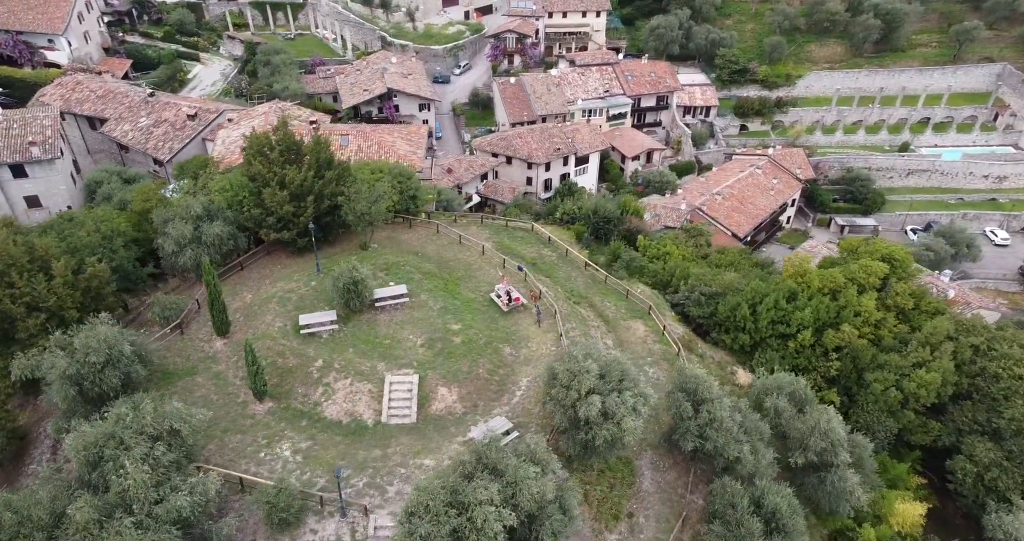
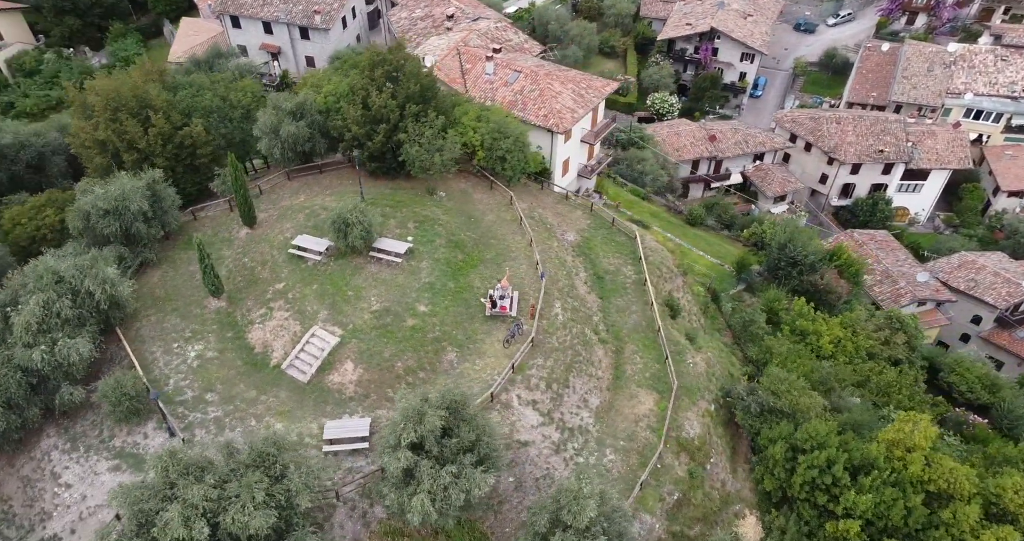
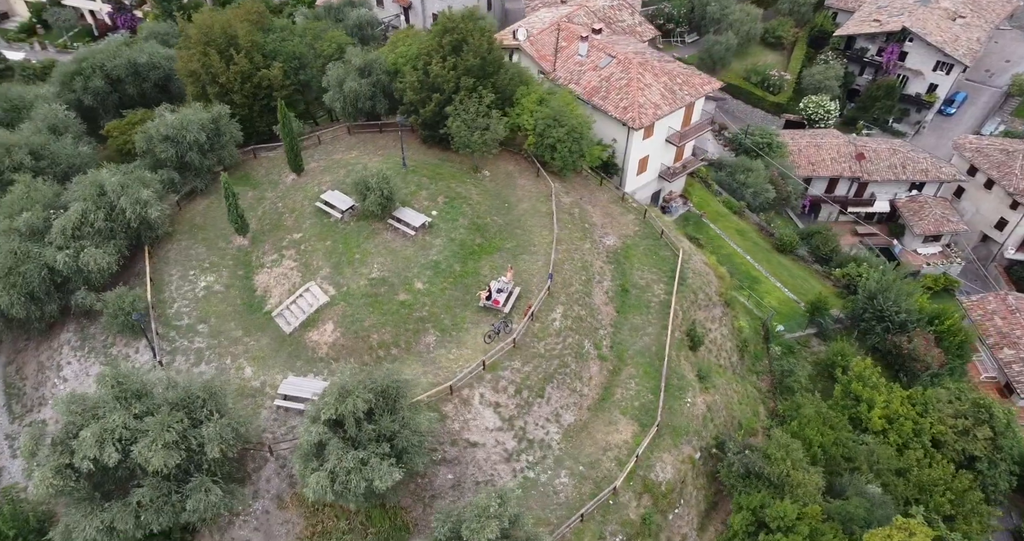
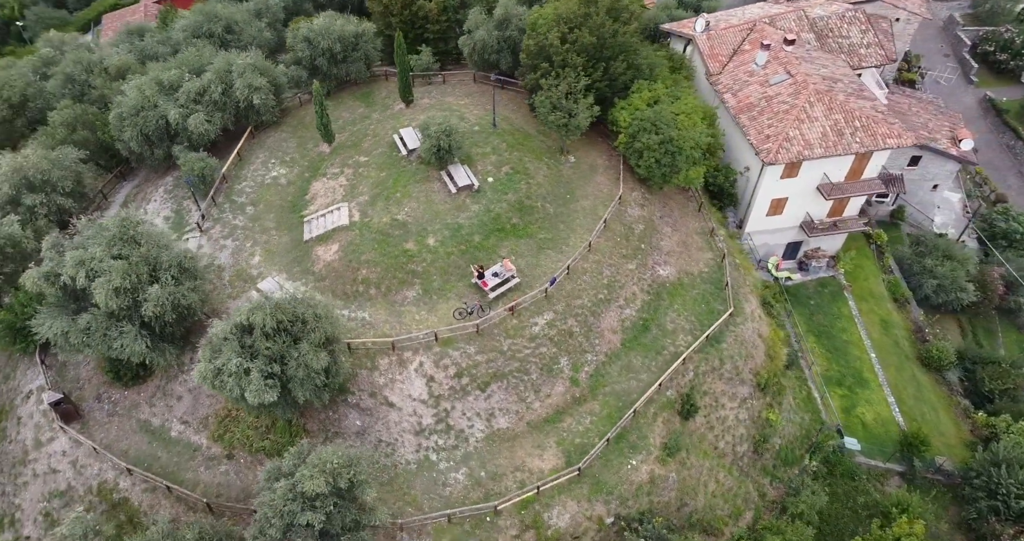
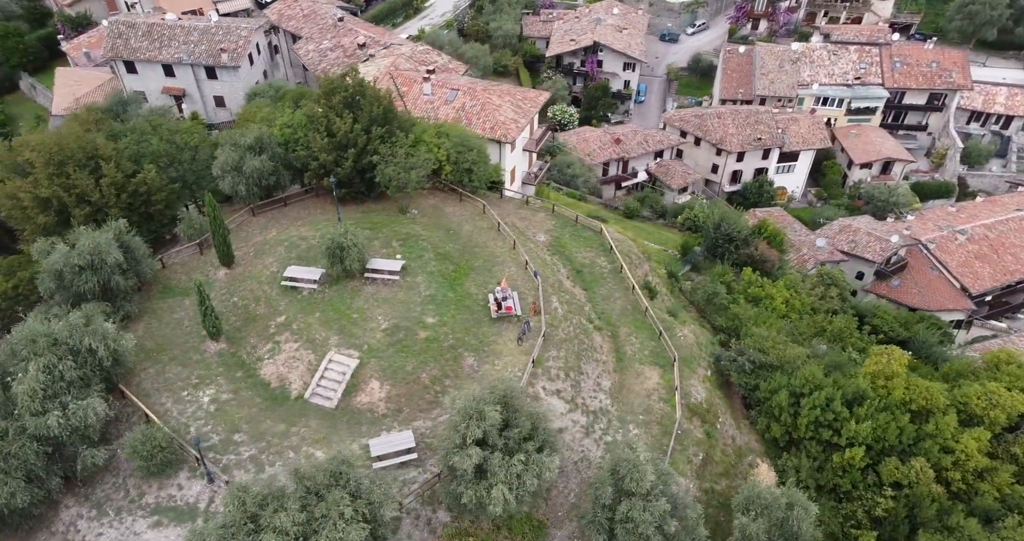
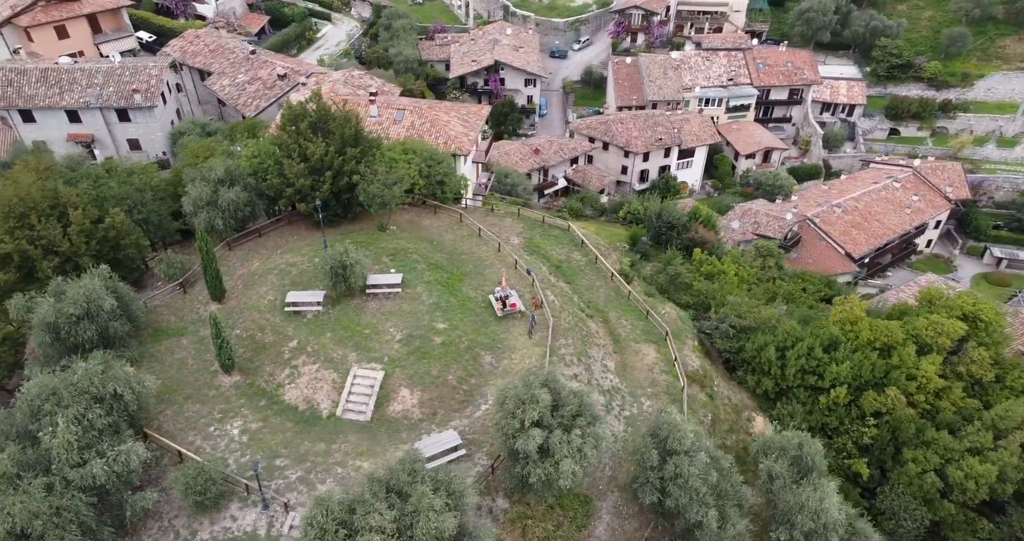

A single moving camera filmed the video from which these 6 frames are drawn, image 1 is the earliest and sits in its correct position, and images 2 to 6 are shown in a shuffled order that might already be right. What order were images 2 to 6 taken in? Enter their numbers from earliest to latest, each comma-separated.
6, 5, 2, 3, 4
